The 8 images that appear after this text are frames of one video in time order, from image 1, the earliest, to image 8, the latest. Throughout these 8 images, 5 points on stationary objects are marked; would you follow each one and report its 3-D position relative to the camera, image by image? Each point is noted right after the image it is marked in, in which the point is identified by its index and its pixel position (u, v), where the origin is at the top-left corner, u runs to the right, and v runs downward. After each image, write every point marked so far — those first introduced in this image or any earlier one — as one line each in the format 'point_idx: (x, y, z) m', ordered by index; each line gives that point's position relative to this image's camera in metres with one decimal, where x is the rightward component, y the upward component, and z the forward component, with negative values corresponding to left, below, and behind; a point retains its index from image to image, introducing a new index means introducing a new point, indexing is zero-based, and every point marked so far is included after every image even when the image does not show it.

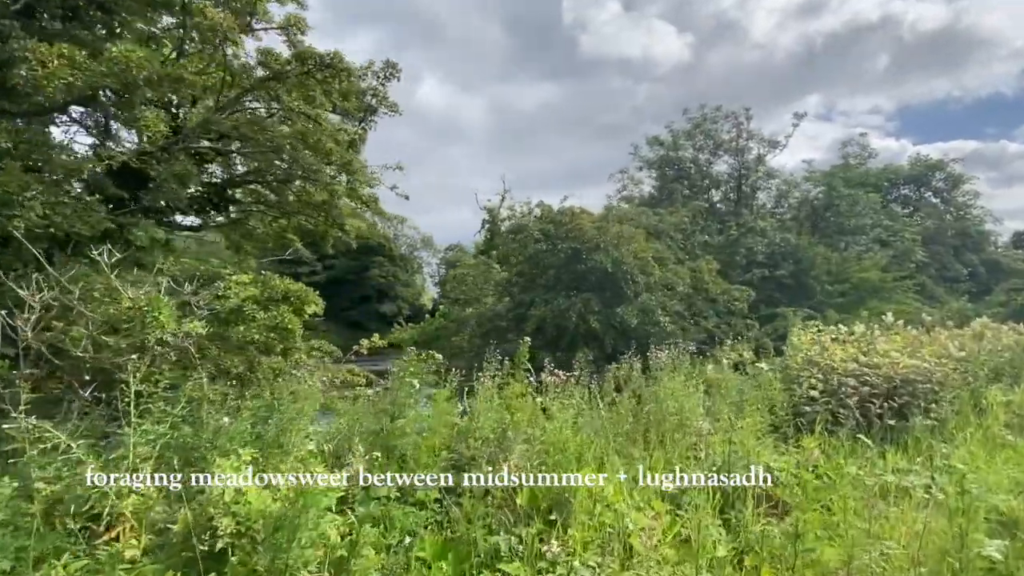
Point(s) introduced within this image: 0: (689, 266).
0: (+4.1, +0.6, +11.2) m
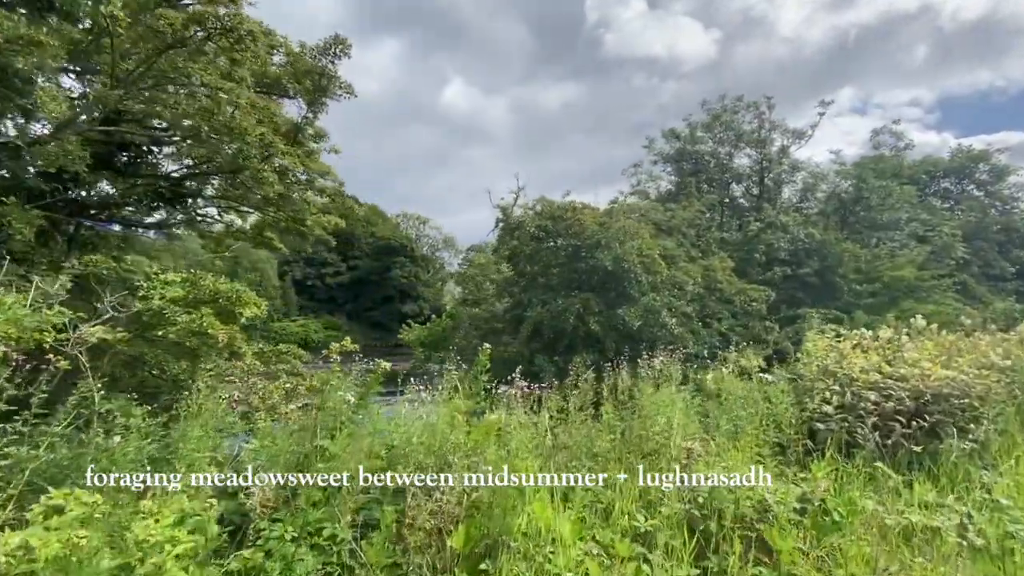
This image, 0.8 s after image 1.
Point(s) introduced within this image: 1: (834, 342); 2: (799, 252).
0: (+4.1, +0.6, +10.5) m
1: (+3.6, -0.6, +5.6) m
2: (+7.2, +0.9, +12.3) m
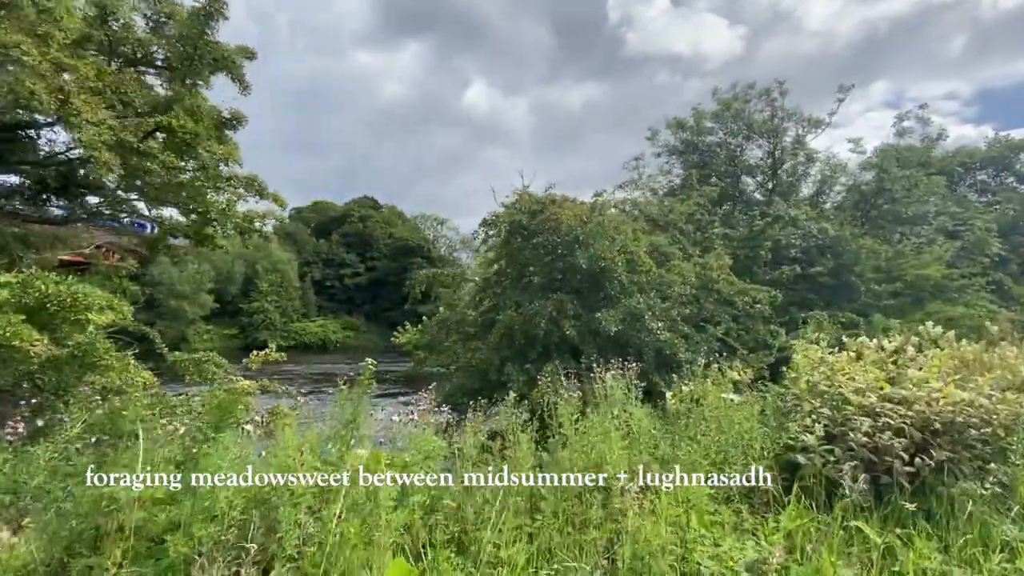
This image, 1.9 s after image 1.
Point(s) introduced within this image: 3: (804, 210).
0: (+3.7, +0.5, +9.6) m
1: (+3.0, -0.6, +4.7) m
2: (+6.9, +0.9, +11.2) m
3: (+7.4, +2.0, +12.3) m
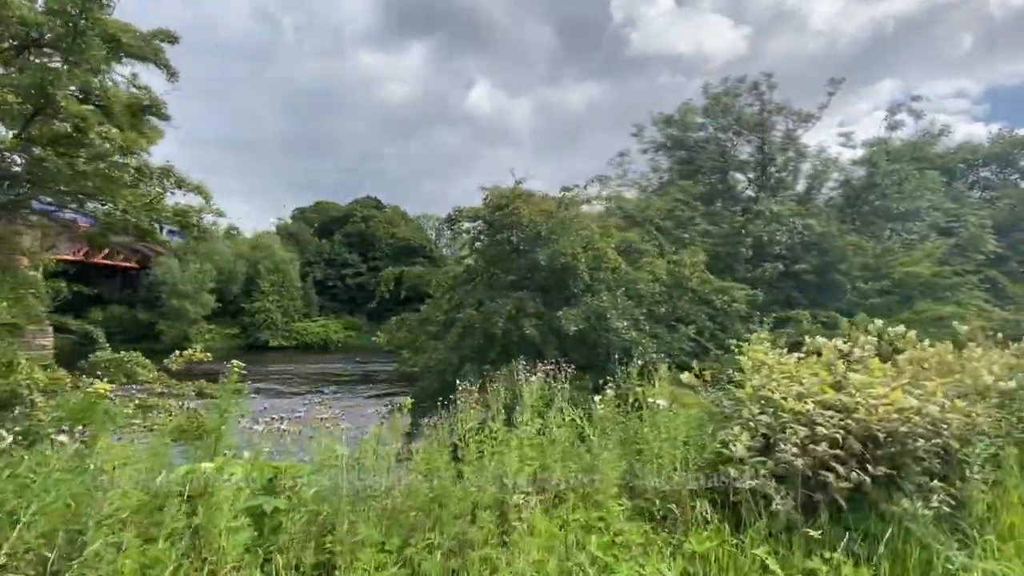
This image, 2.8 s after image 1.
0: (+3.1, +0.6, +9.2) m
1: (+2.3, -0.6, +4.4) m
2: (+6.3, +0.9, +10.8) m
3: (+6.8, +2.0, +11.9) m
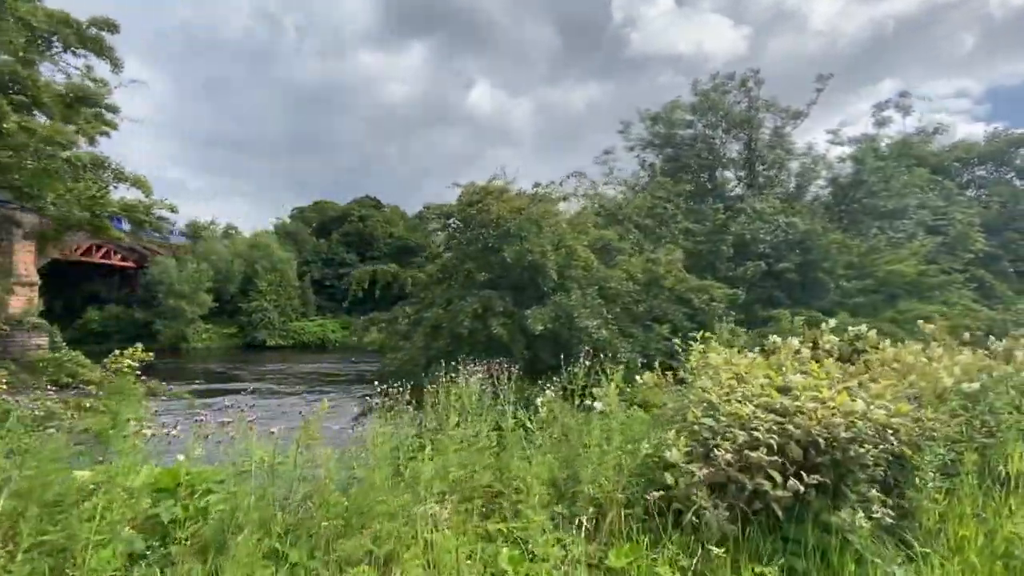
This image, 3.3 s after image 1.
0: (+2.6, +0.6, +9.0) m
1: (+1.8, -0.5, +4.2) m
2: (+5.8, +1.0, +10.6) m
3: (+6.3, +2.0, +11.7) m
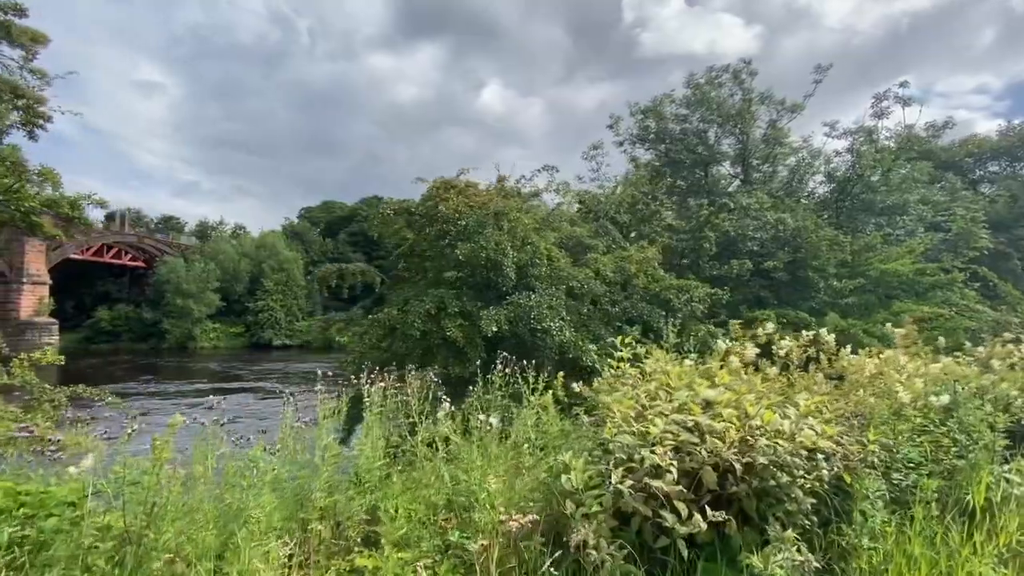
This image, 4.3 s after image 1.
0: (+2.0, +0.6, +8.6) m
1: (+1.2, -0.5, +3.7) m
2: (+5.3, +1.0, +10.1) m
3: (+5.8, +2.0, +11.2) m
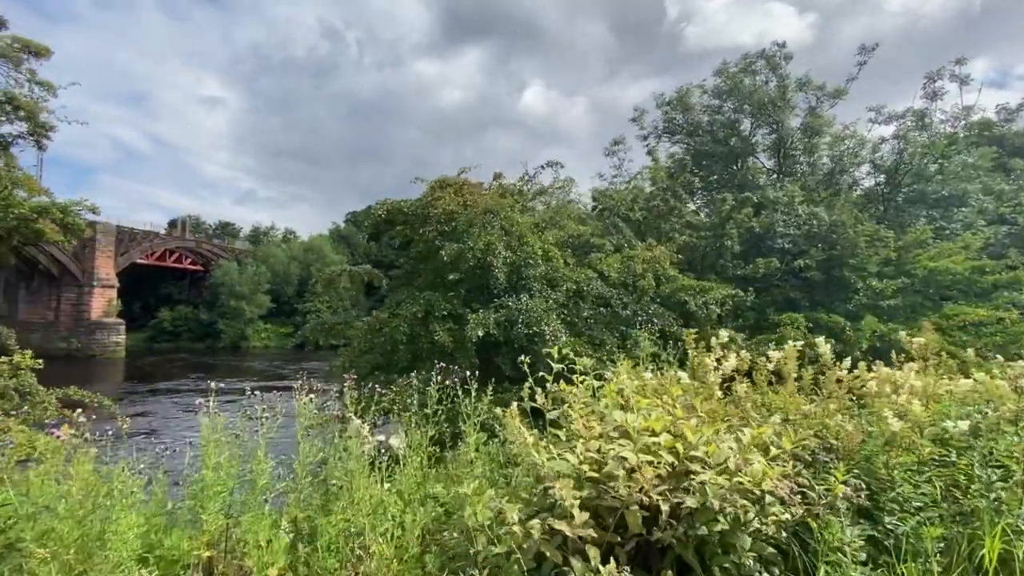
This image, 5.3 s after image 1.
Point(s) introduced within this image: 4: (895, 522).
0: (+2.1, +0.6, +8.1) m
1: (+0.8, -0.5, +3.3) m
2: (+5.5, +0.9, +9.3) m
3: (+6.1, +2.0, +10.3) m
4: (+1.9, -1.1, +2.4) m
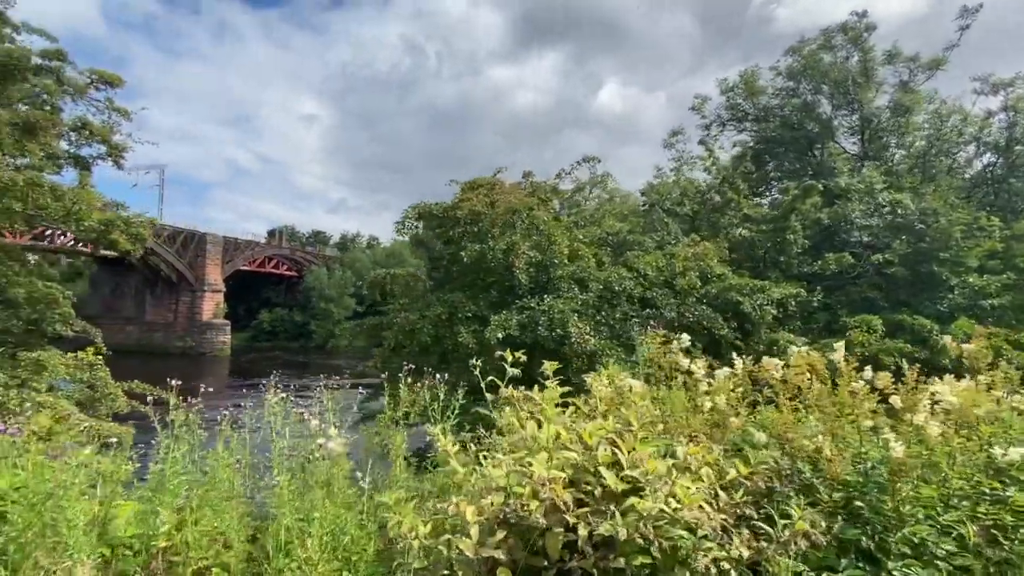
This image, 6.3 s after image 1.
0: (+2.6, +0.6, +7.5) m
1: (+0.6, -0.5, +3.0) m
2: (+6.2, +1.0, +8.2) m
3: (+6.9, +2.0, +9.2) m
4: (+1.5, -1.1, +1.9) m
